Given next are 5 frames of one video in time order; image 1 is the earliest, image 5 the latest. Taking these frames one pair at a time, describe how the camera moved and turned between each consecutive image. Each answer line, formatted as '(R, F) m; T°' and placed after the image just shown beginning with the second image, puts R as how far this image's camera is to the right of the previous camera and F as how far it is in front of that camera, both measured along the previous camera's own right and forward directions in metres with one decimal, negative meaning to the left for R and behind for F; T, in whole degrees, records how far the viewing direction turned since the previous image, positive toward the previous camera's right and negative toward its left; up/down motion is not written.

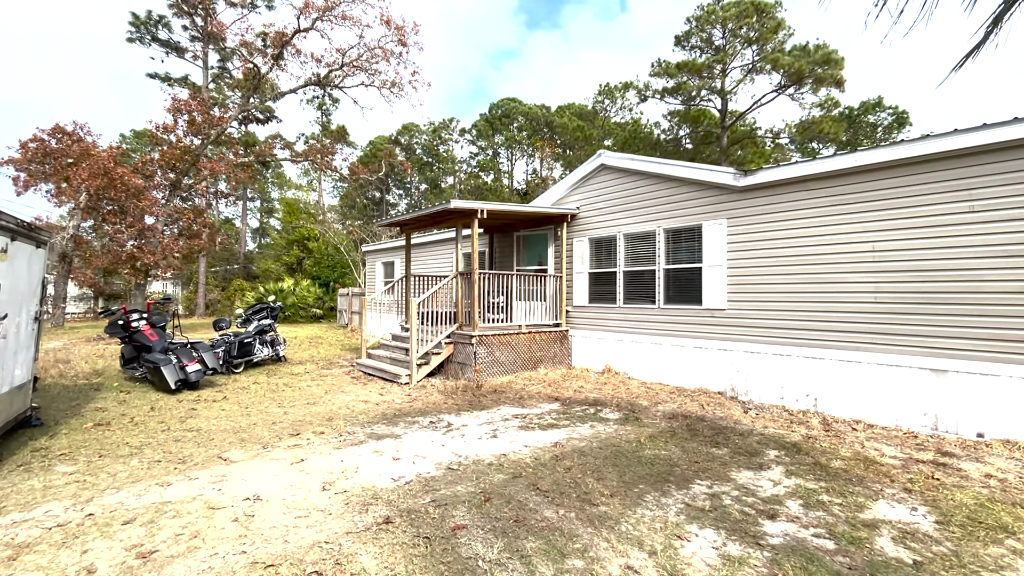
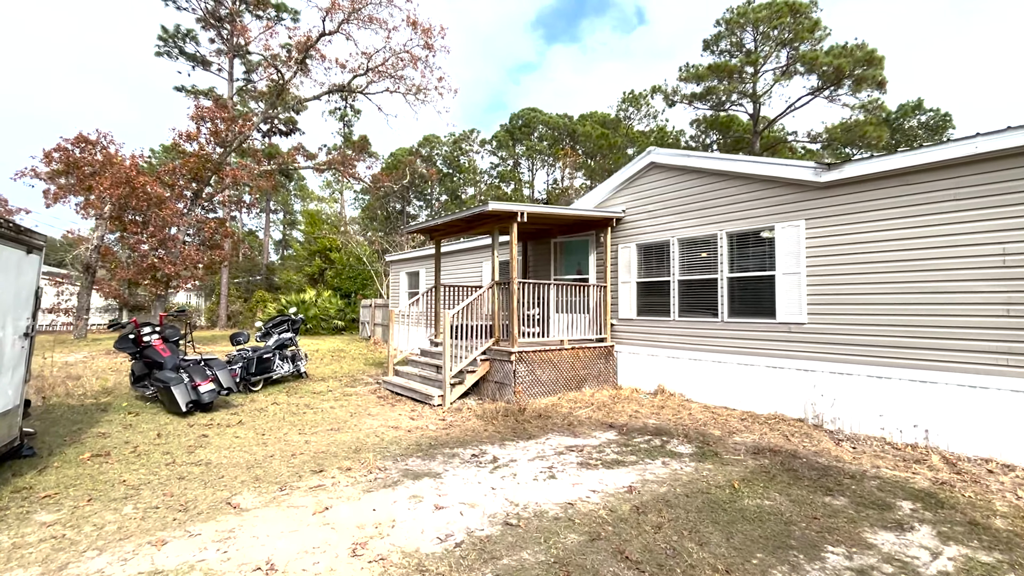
(-0.4, +0.8) m; -2°
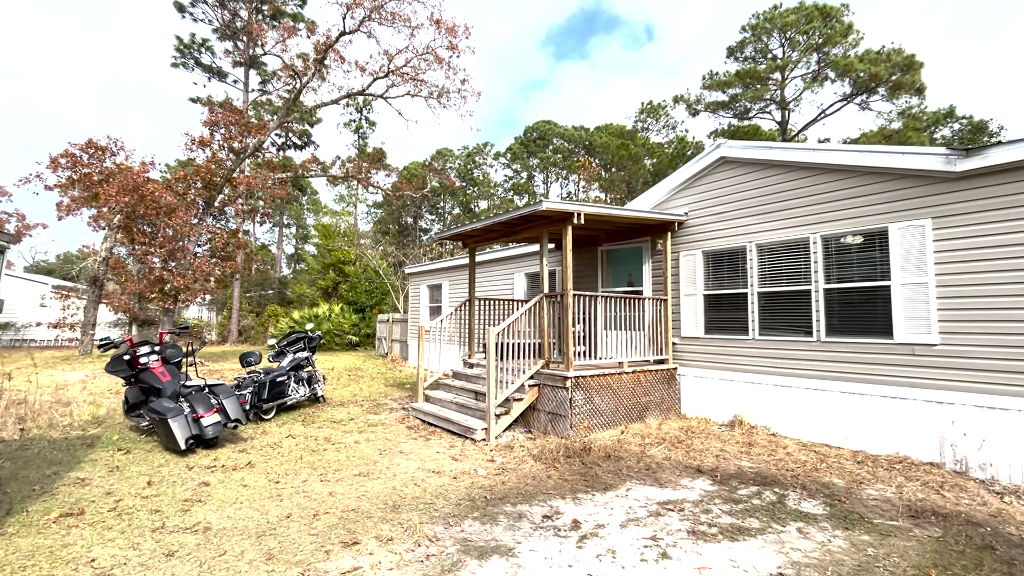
(-0.6, +1.0) m; -1°
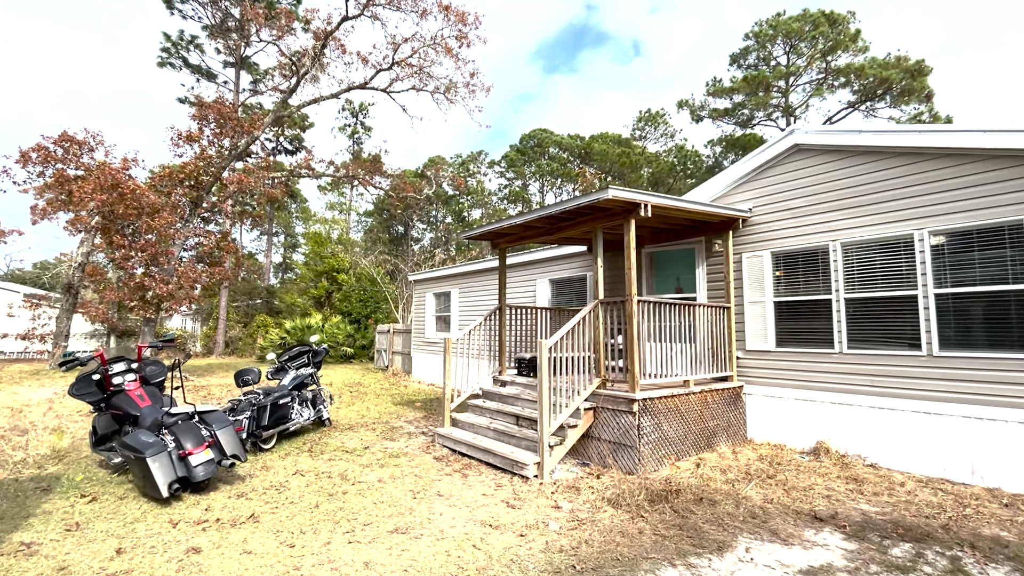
(-0.7, +1.0) m; +1°
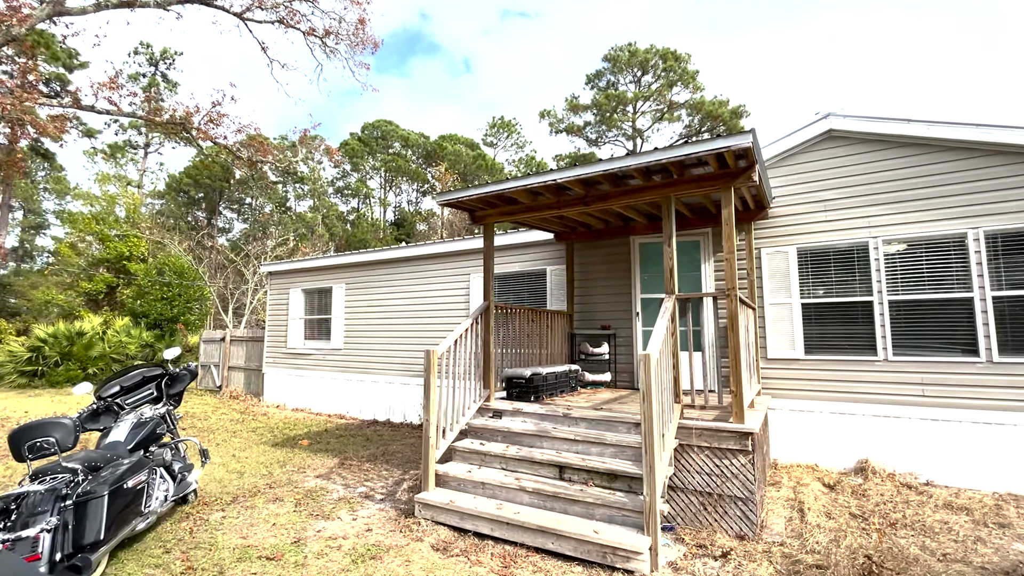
(-1.7, +2.3) m; +21°
